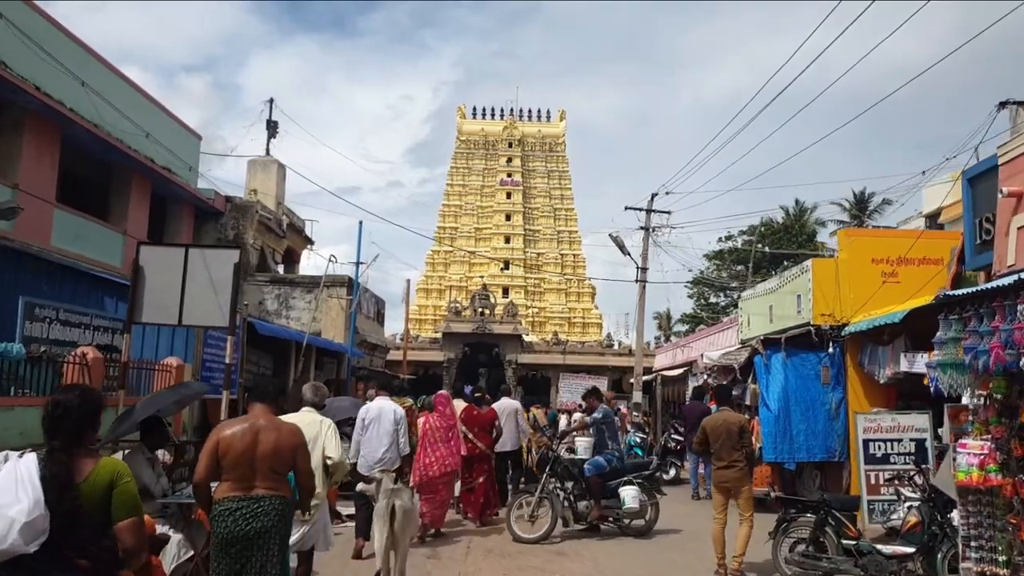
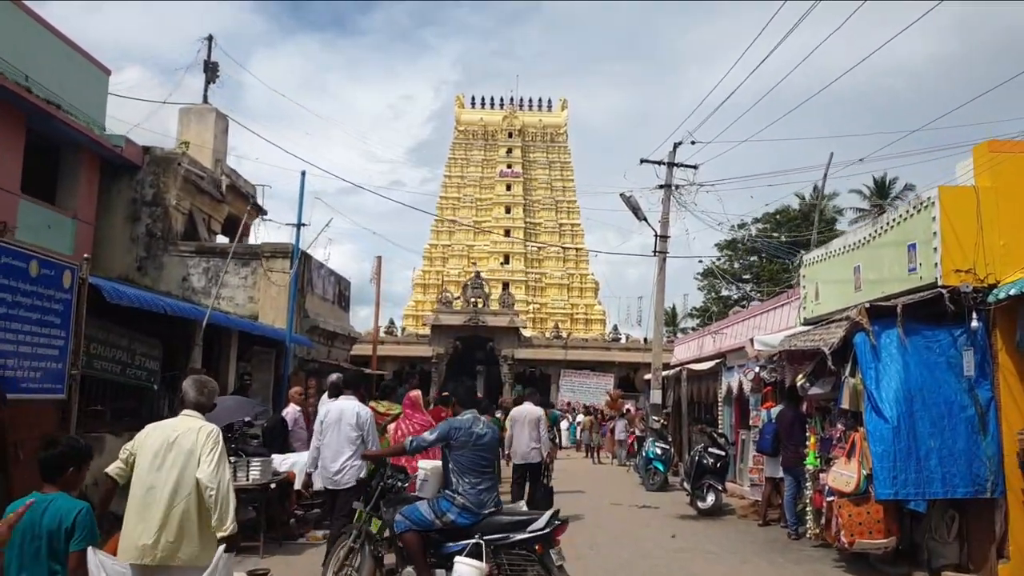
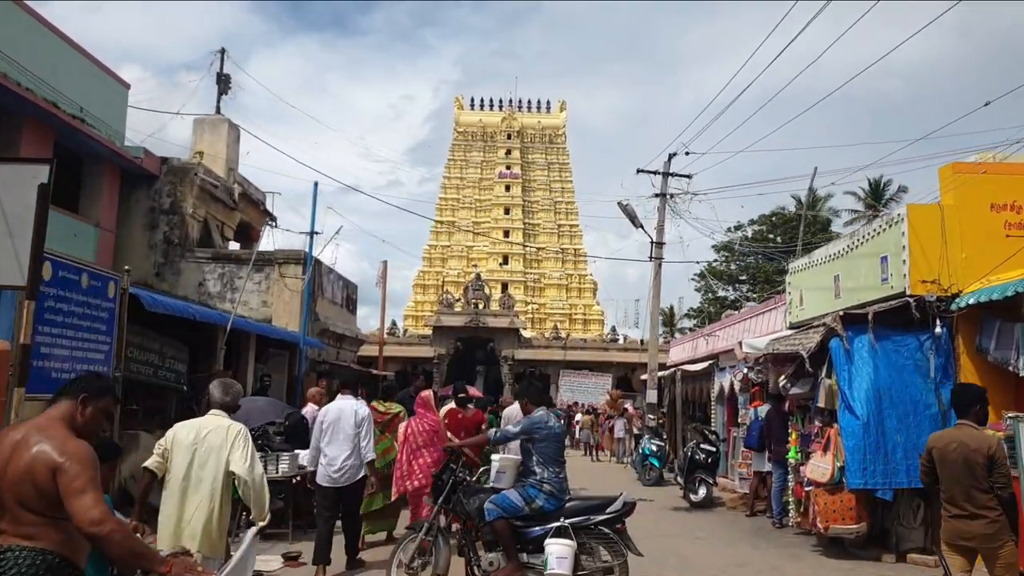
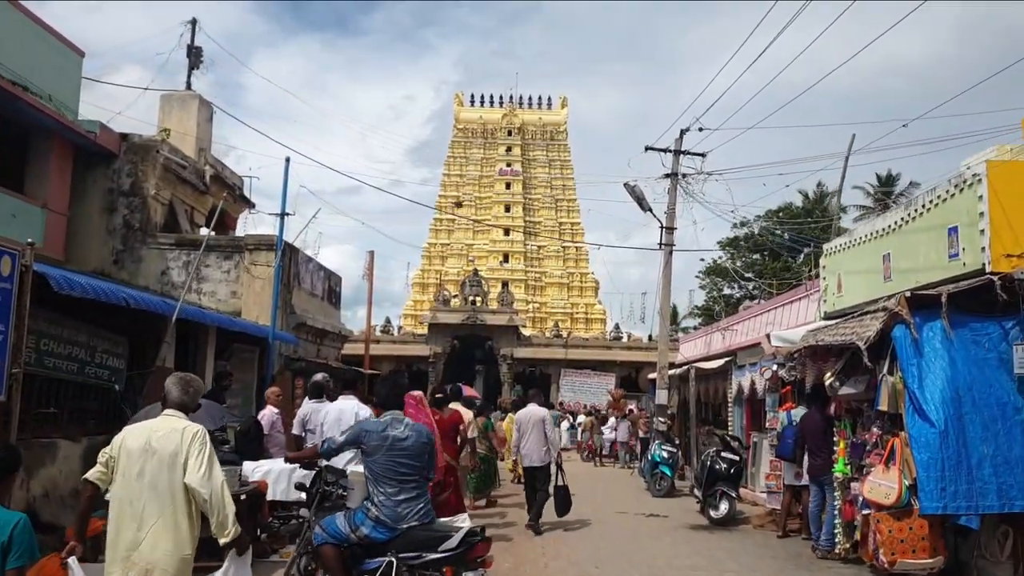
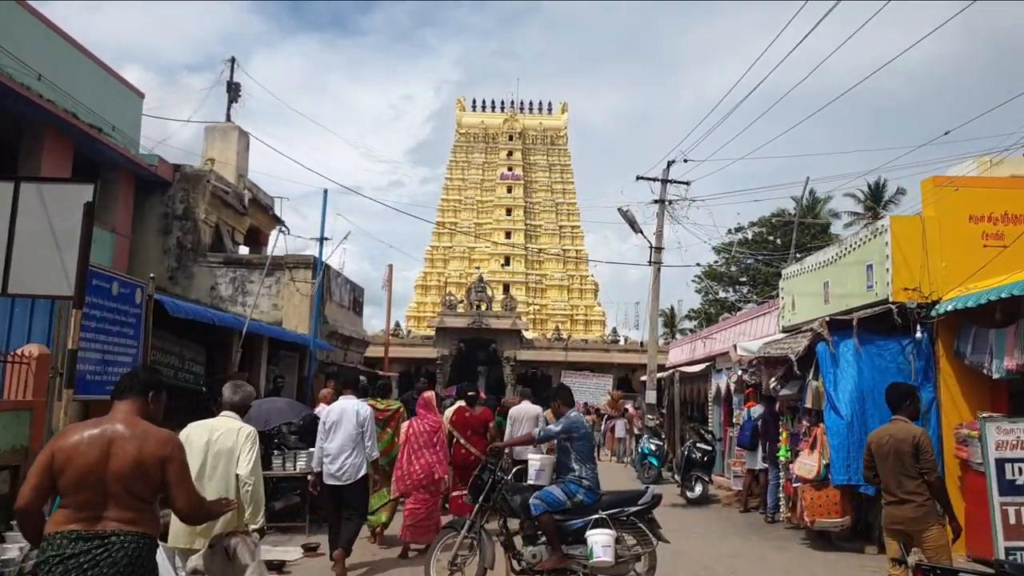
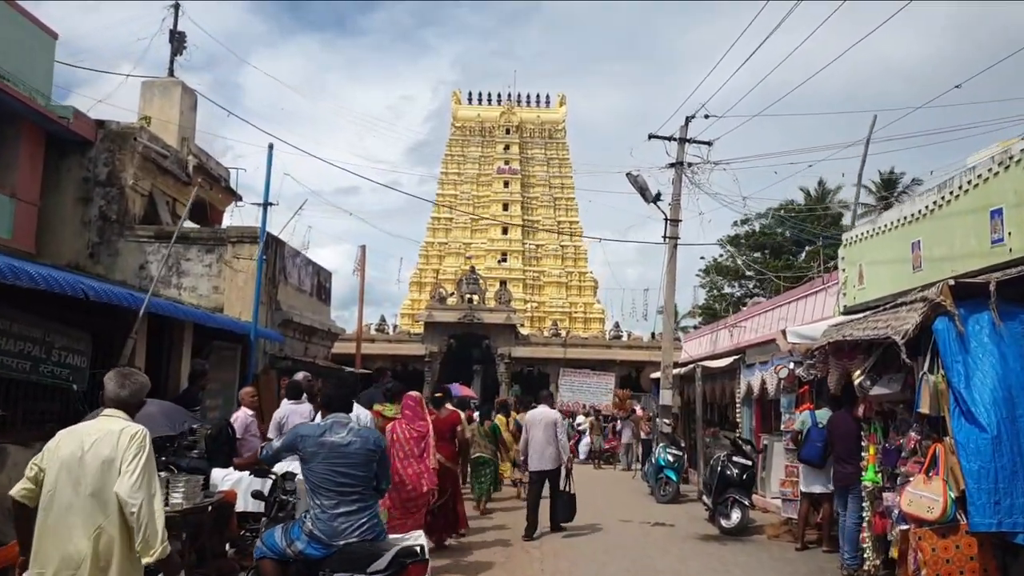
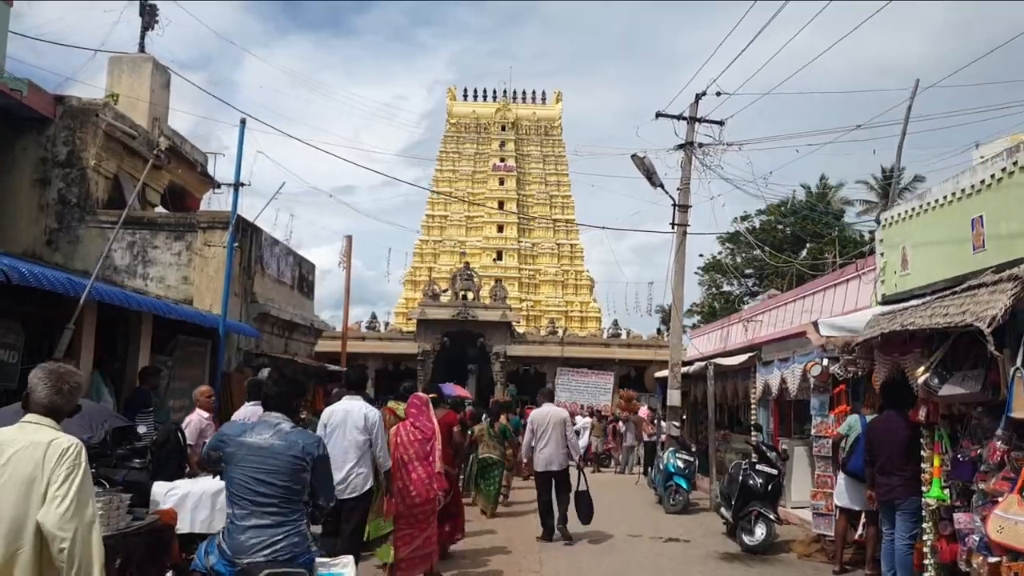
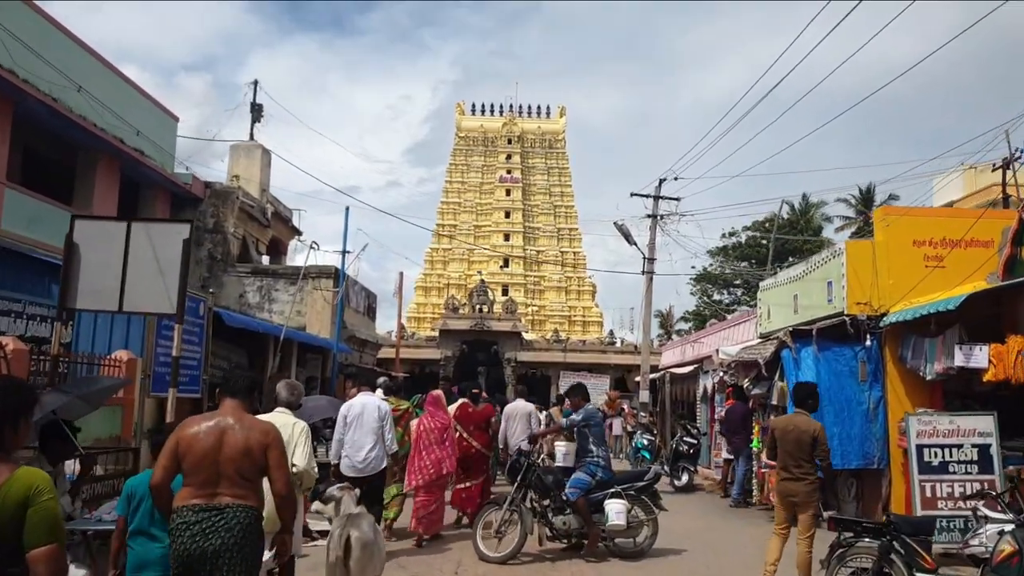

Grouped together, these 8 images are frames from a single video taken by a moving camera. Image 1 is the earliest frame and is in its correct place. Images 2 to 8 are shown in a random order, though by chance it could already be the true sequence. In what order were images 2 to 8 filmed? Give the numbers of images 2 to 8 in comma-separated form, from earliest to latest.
8, 5, 3, 2, 4, 6, 7
